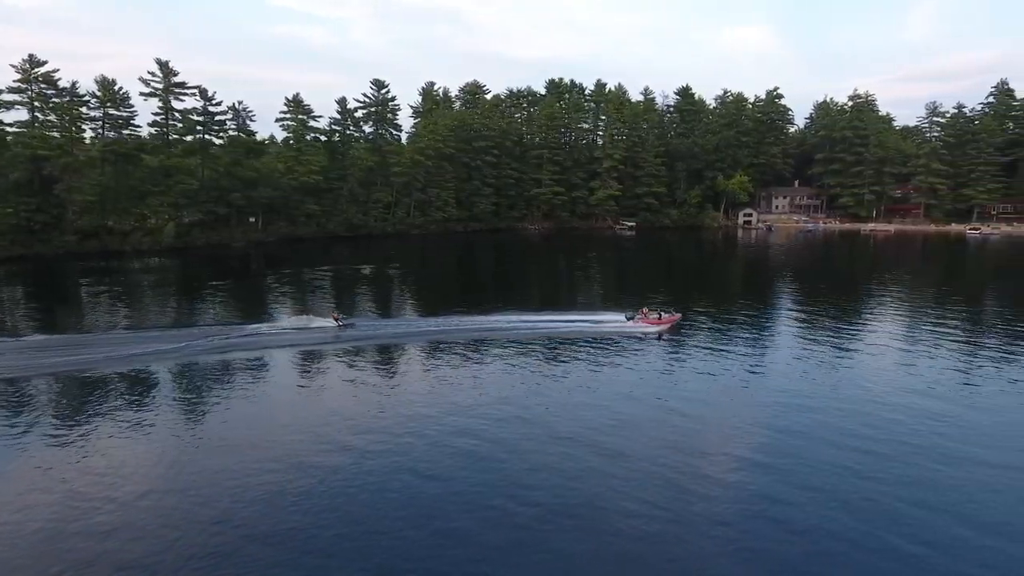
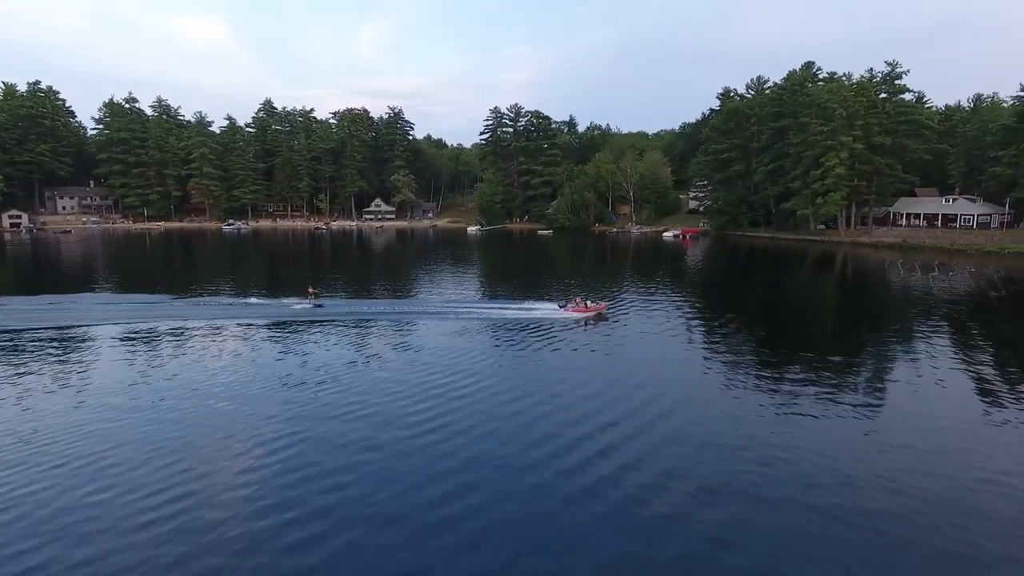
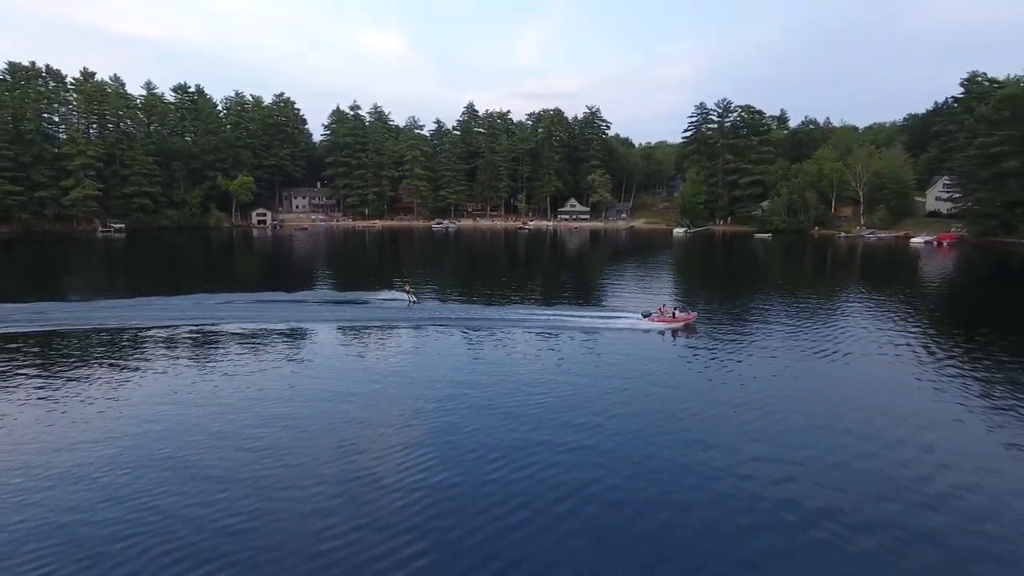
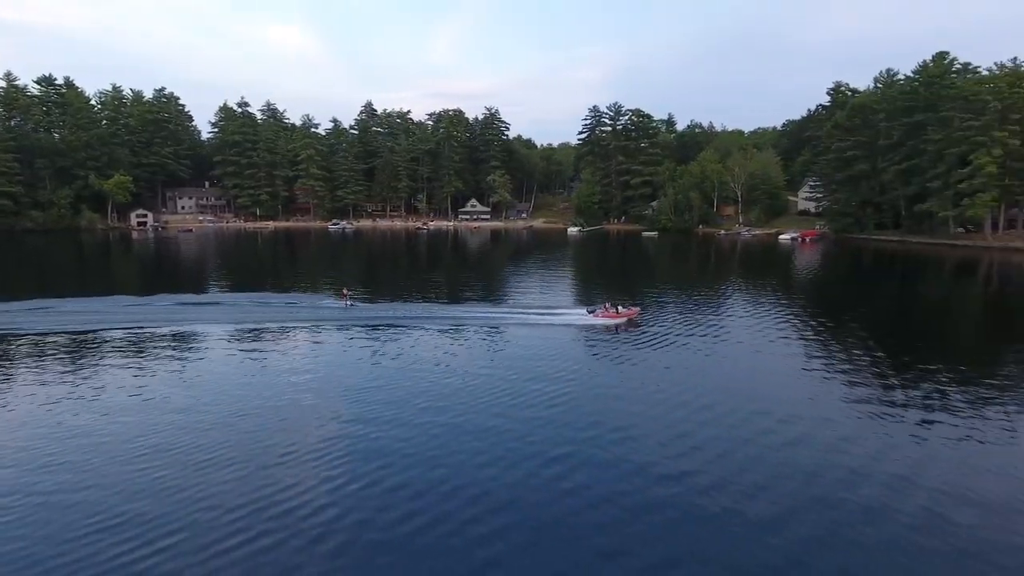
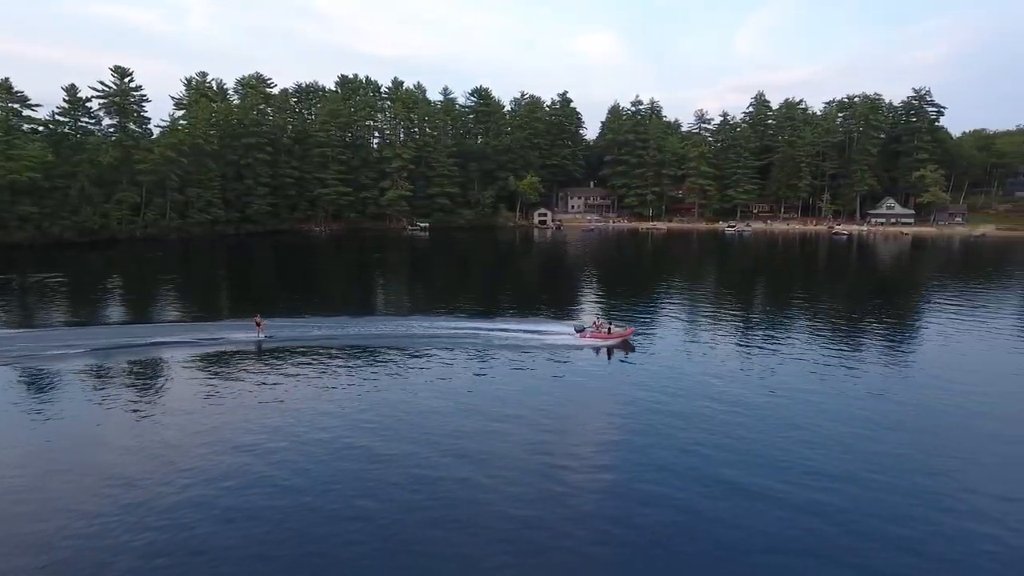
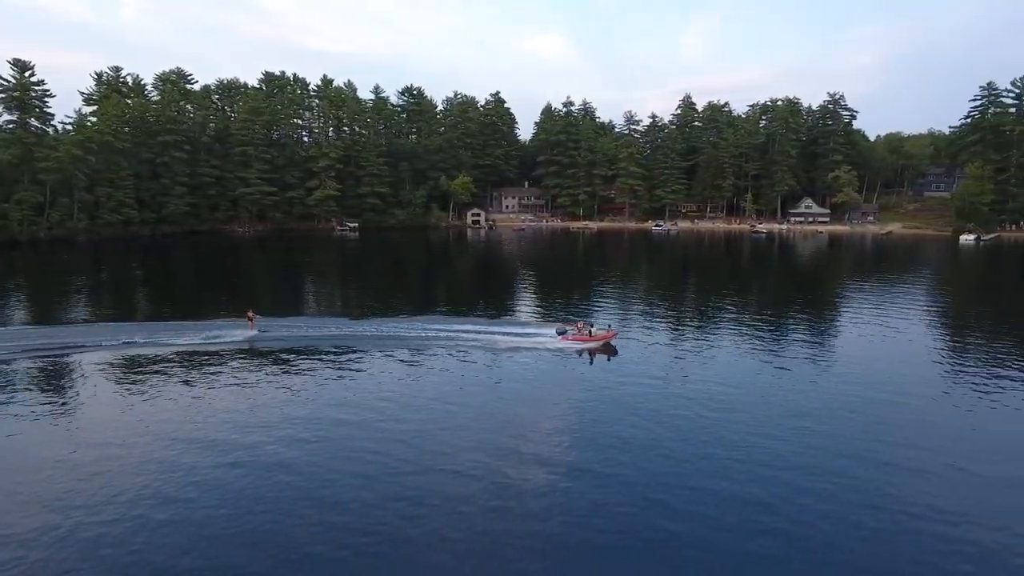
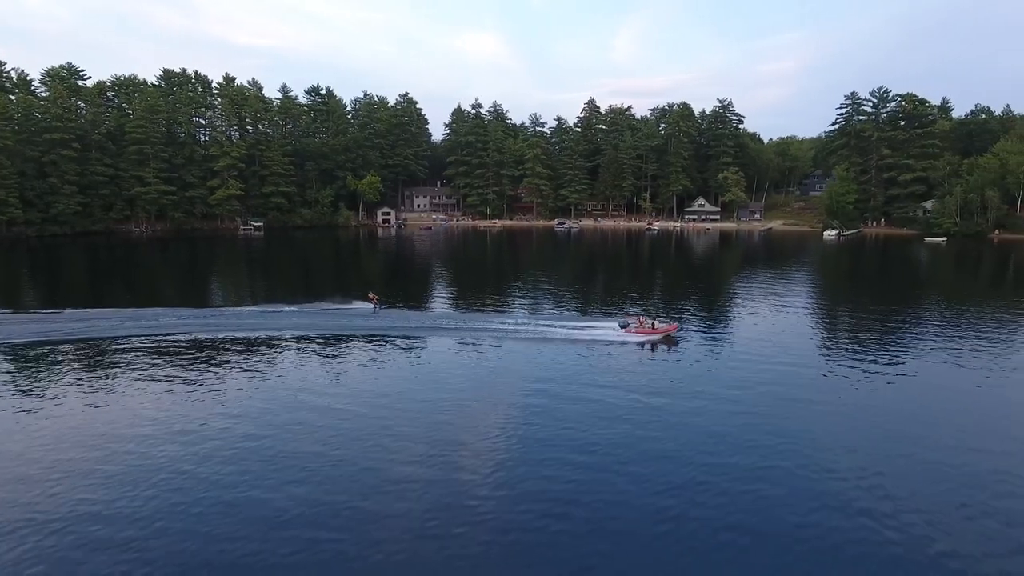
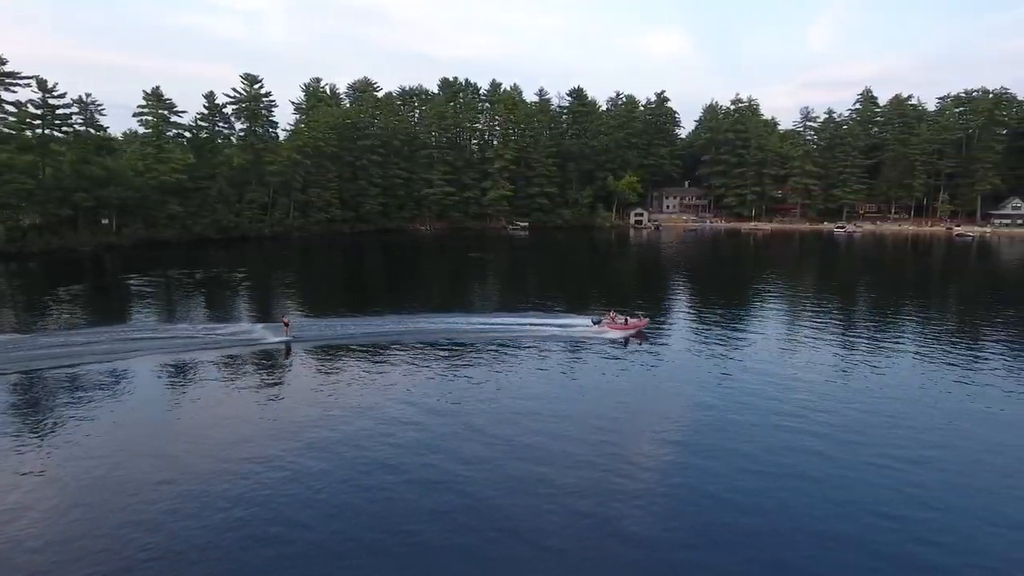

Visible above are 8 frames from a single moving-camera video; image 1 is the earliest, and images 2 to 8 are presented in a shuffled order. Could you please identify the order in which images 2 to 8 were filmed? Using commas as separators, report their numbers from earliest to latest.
8, 5, 6, 7, 3, 4, 2
